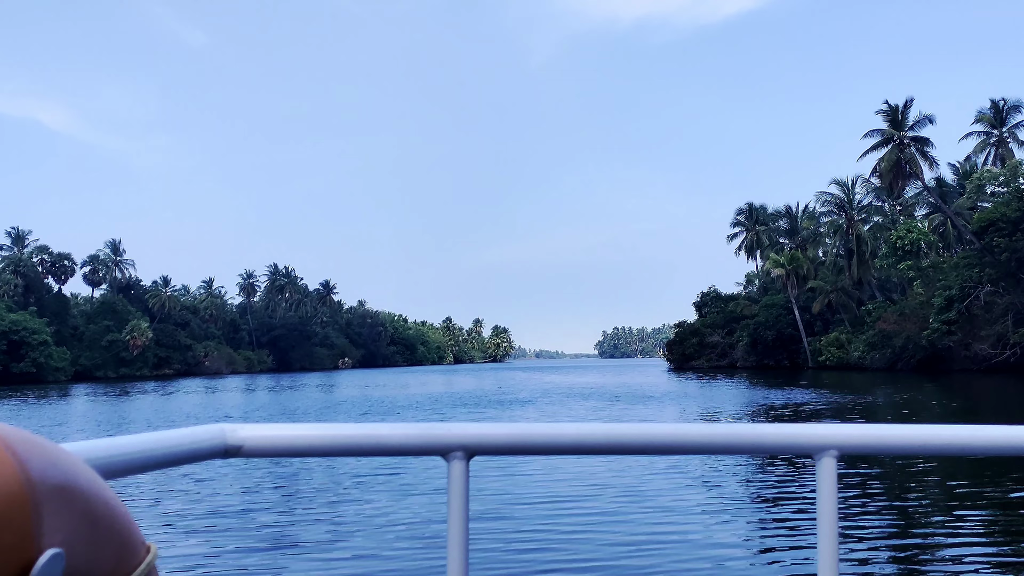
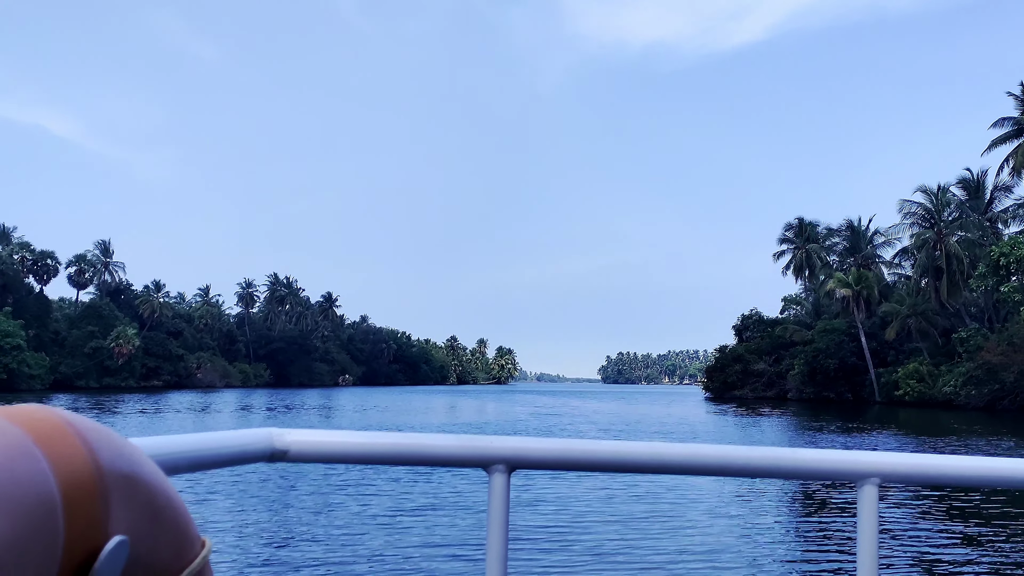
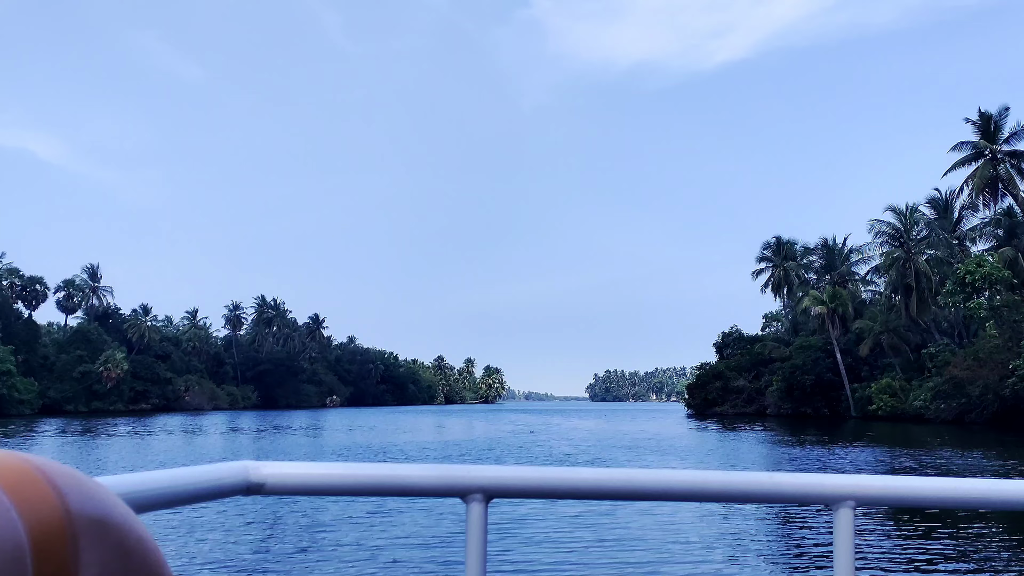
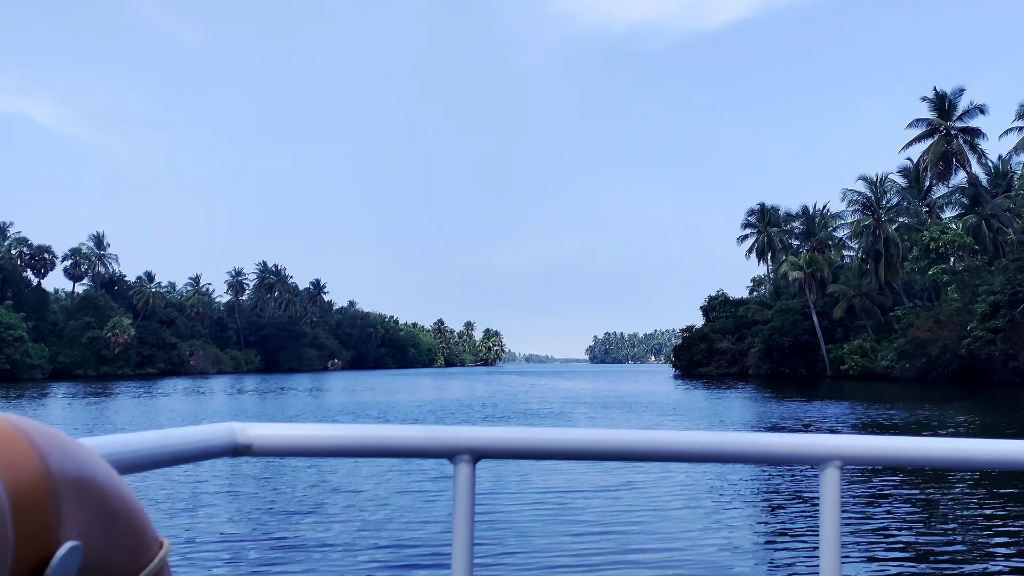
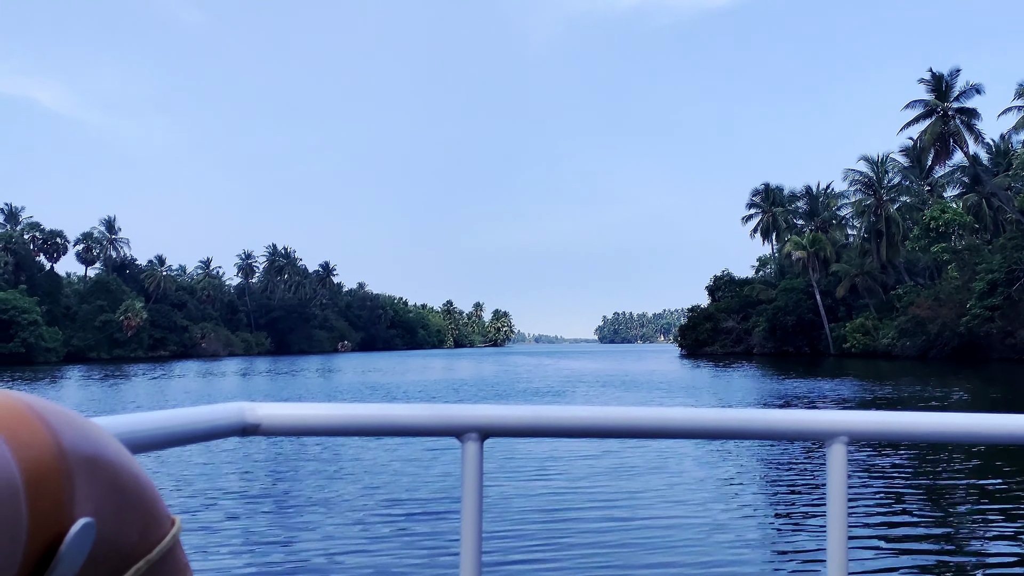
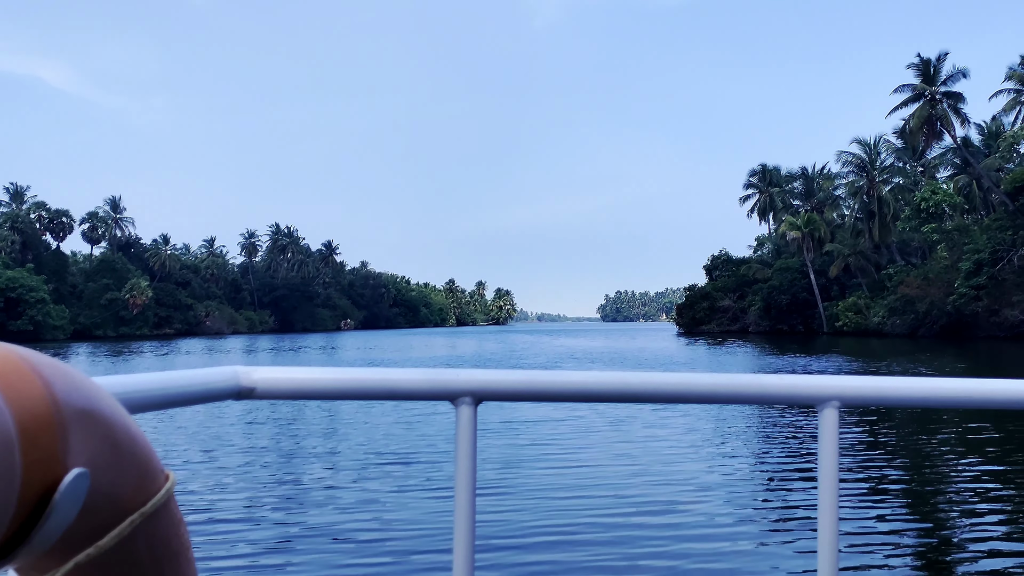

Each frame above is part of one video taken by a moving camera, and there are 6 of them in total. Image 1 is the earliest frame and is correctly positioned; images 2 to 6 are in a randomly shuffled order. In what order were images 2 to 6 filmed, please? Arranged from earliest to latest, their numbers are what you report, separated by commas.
6, 5, 4, 3, 2
